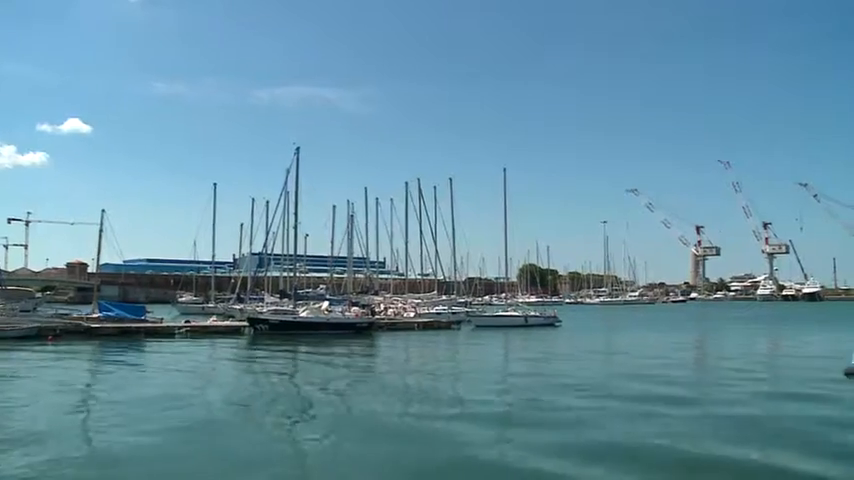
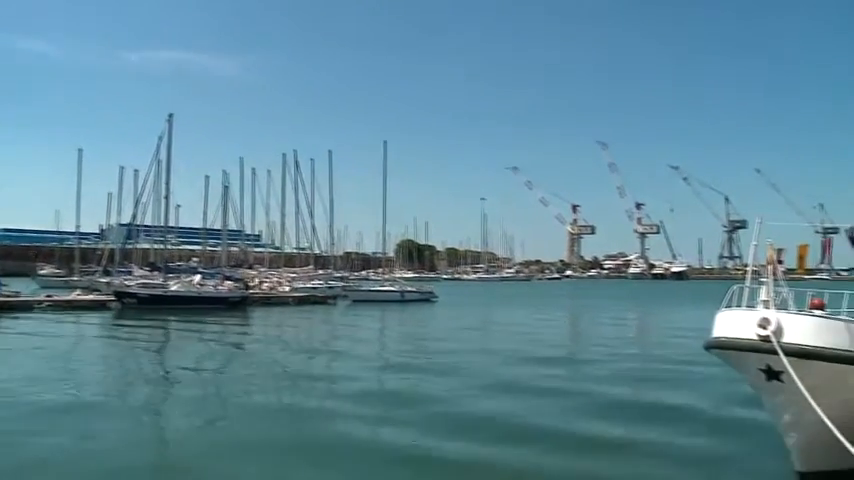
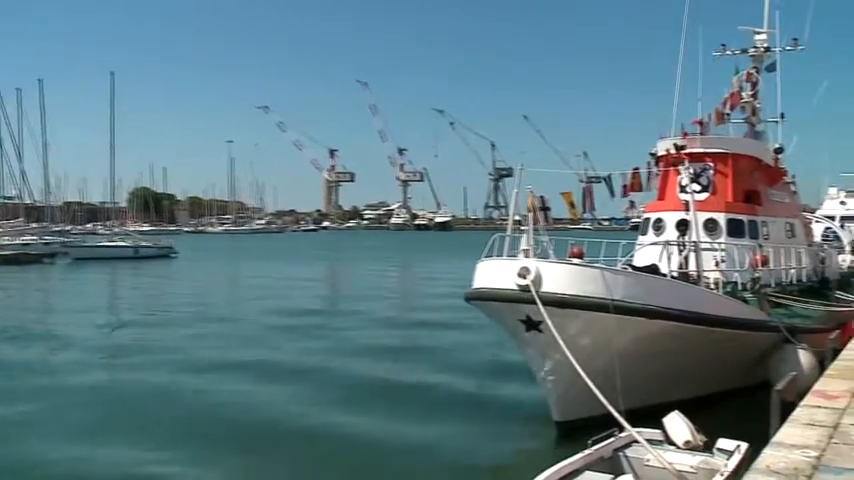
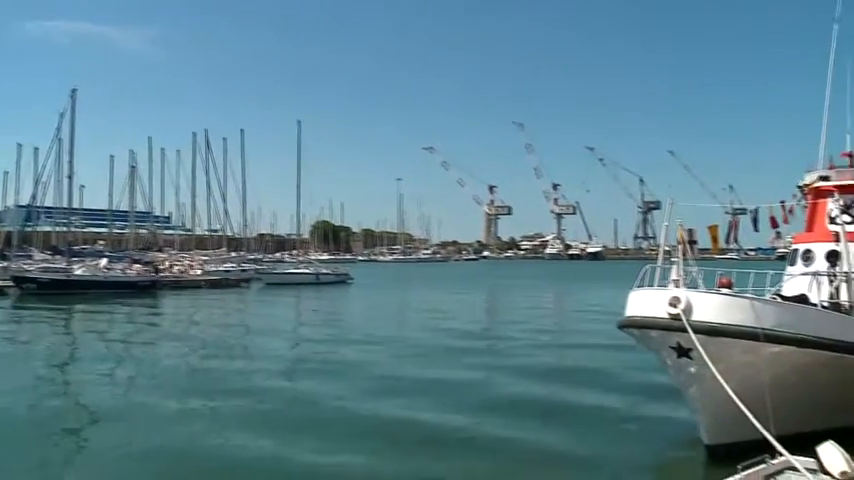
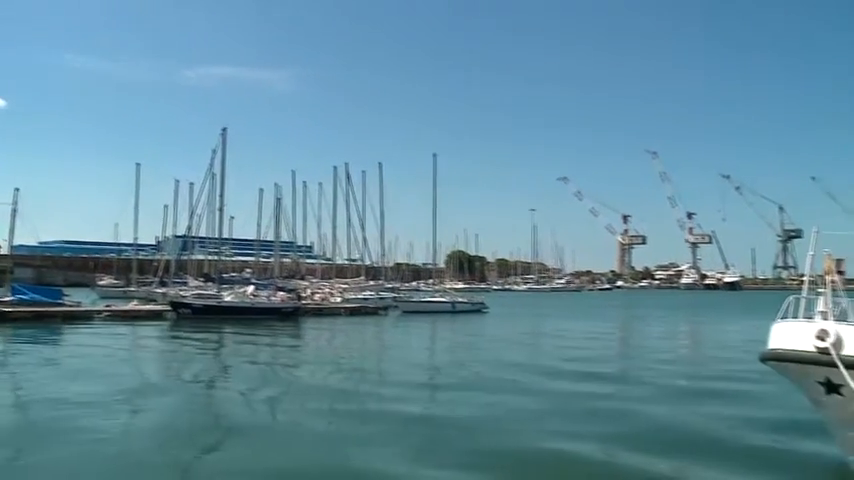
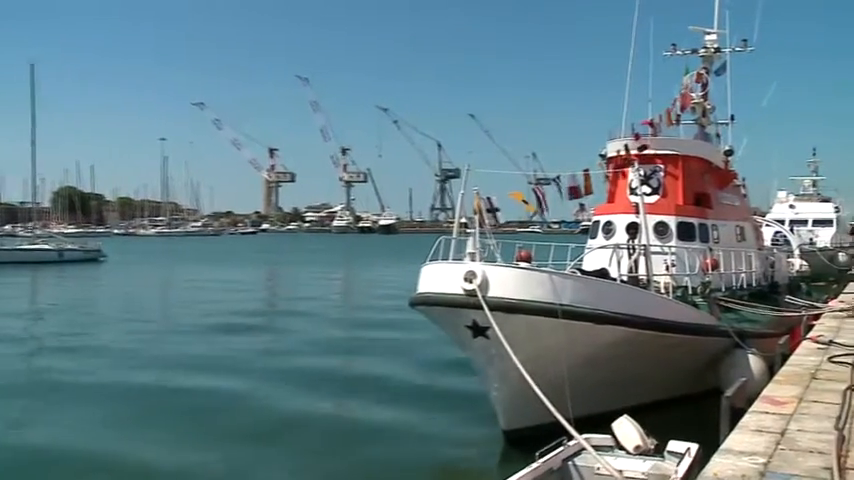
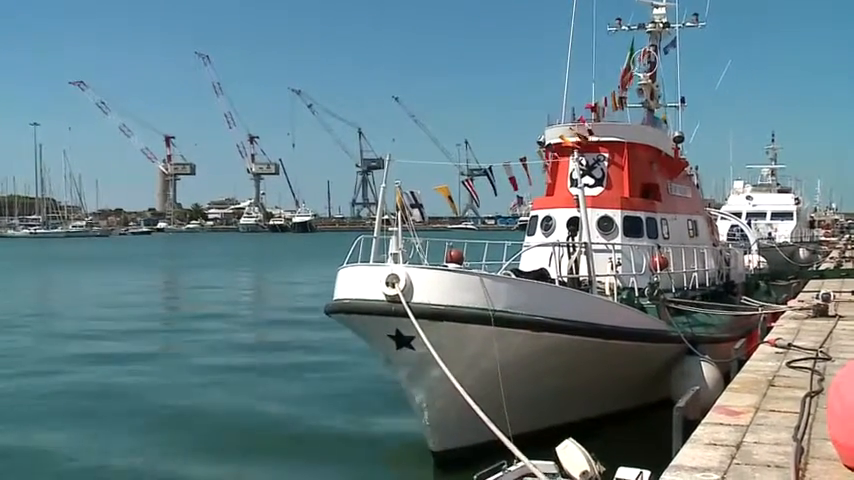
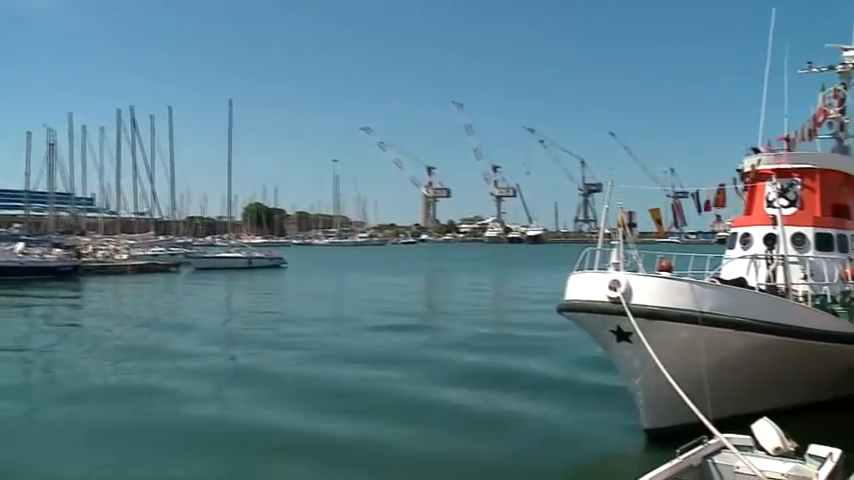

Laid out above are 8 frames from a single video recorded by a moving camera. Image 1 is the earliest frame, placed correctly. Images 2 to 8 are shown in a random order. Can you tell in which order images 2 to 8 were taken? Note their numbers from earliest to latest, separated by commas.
5, 2, 4, 8, 3, 6, 7
